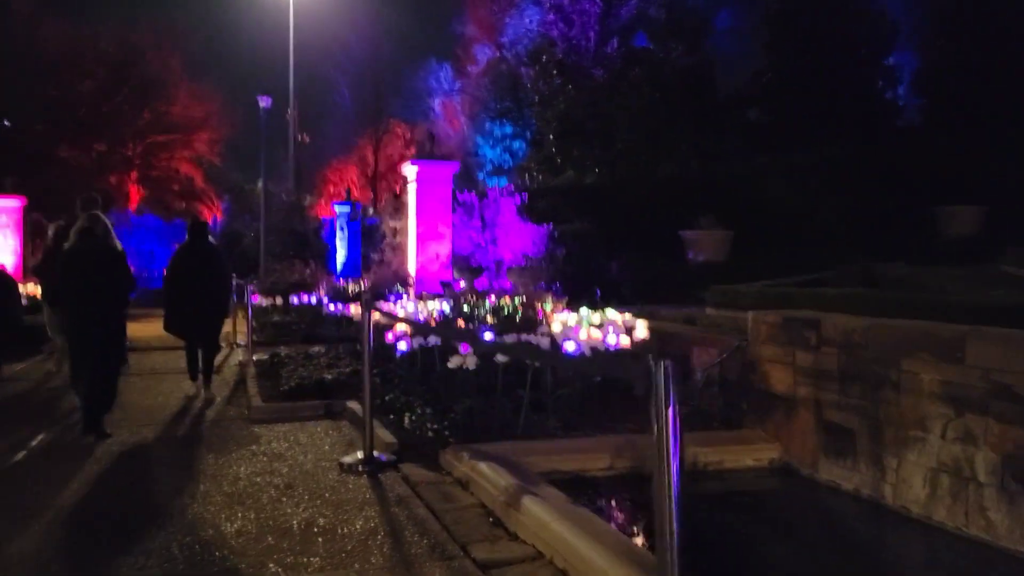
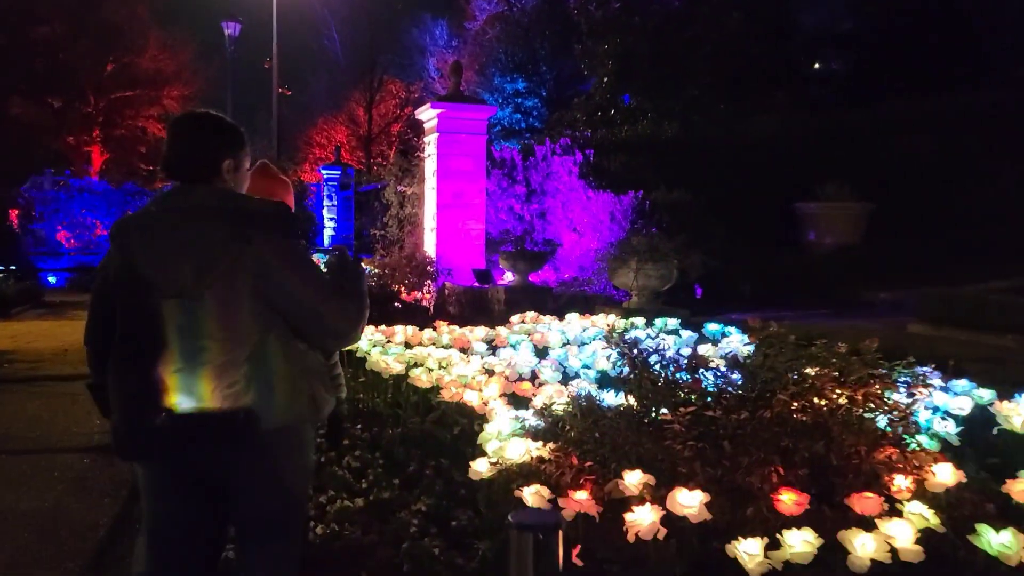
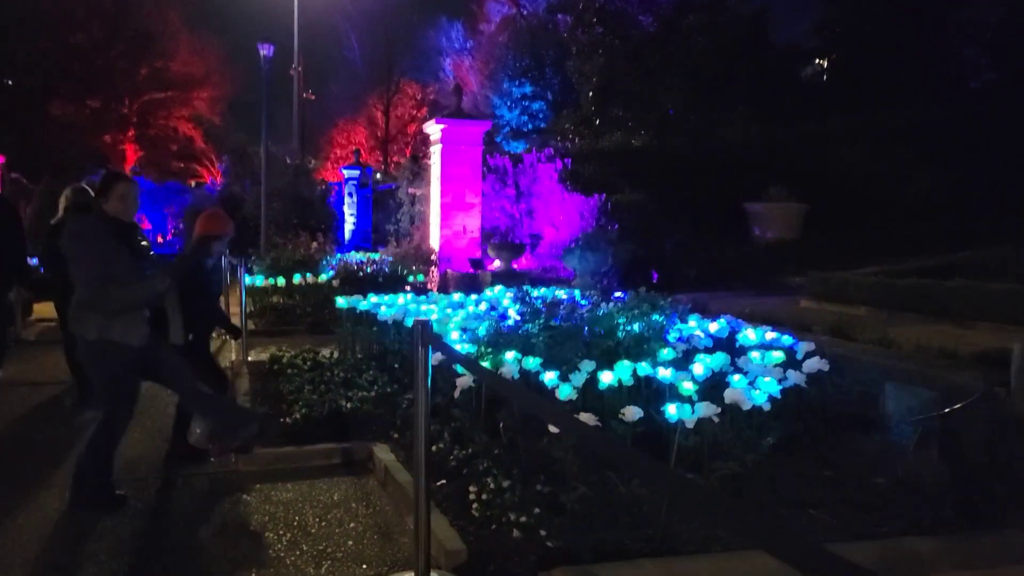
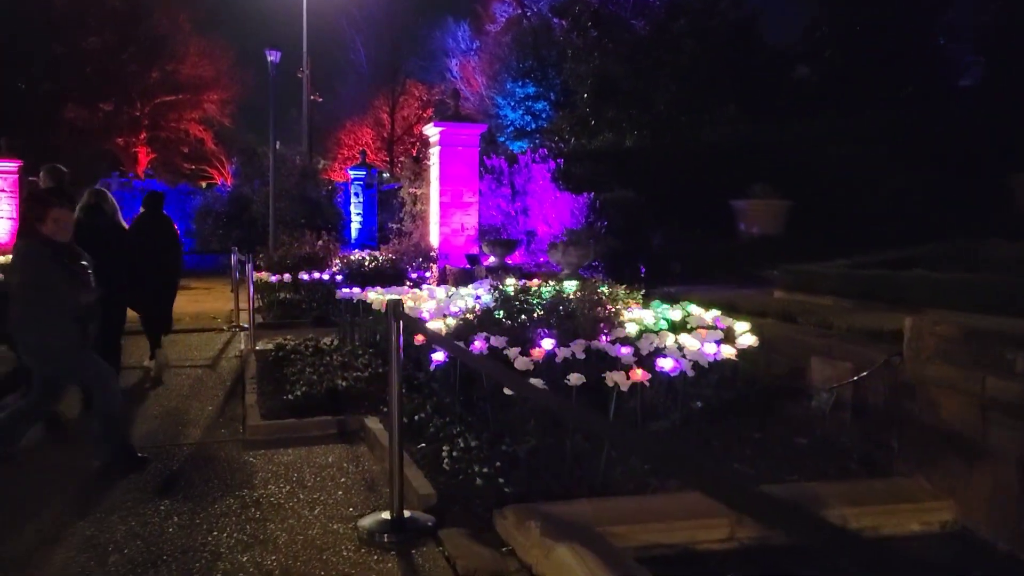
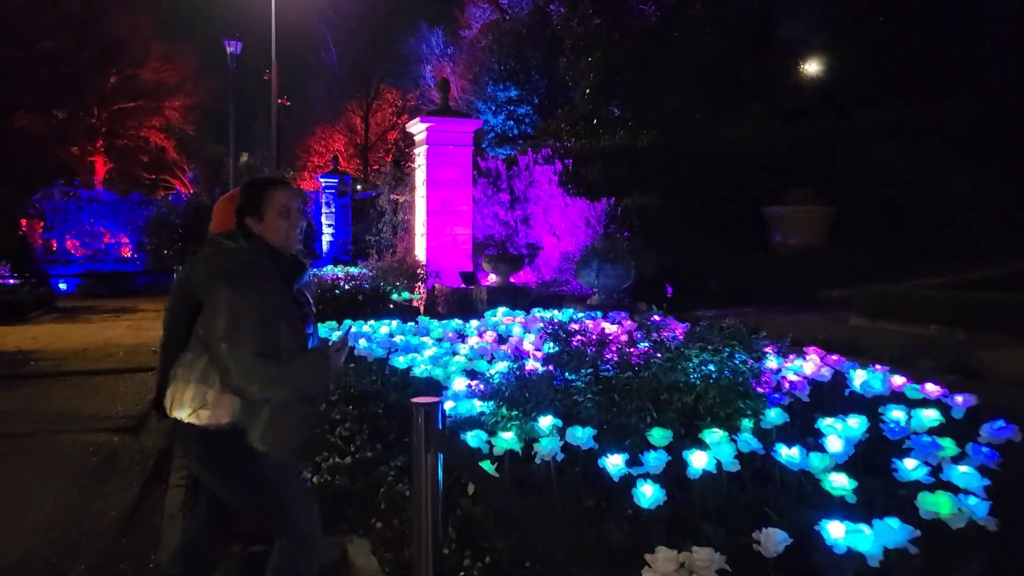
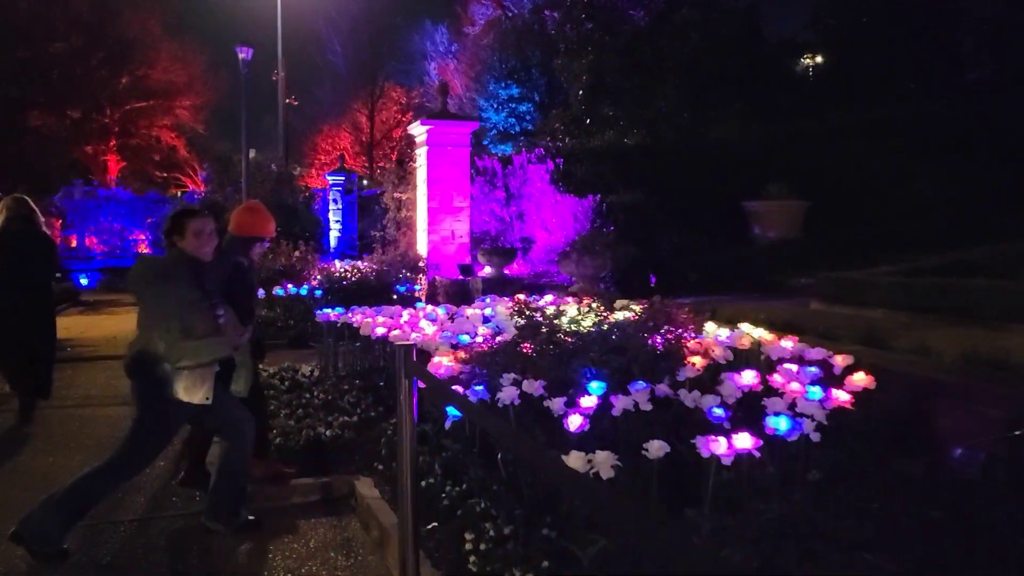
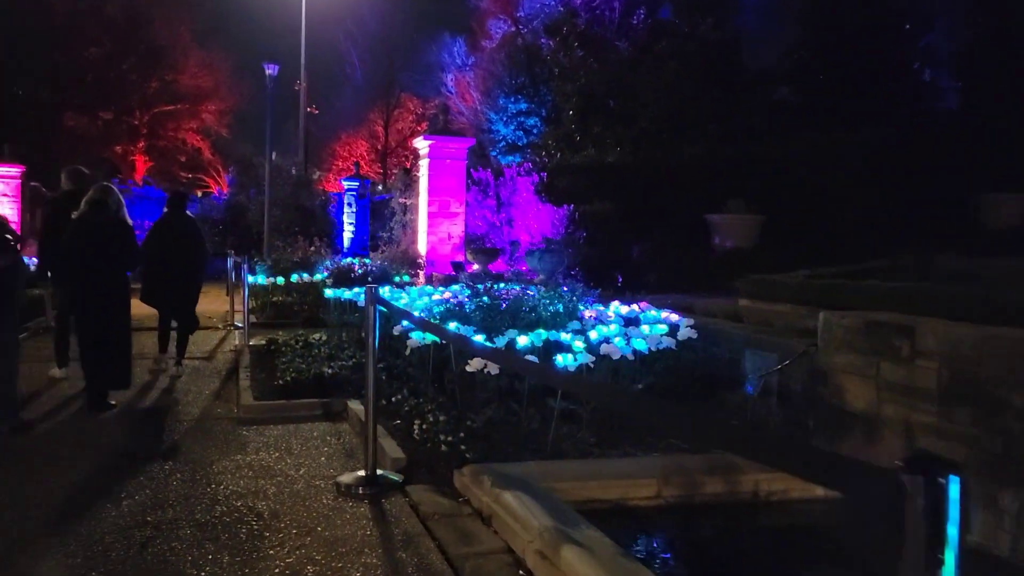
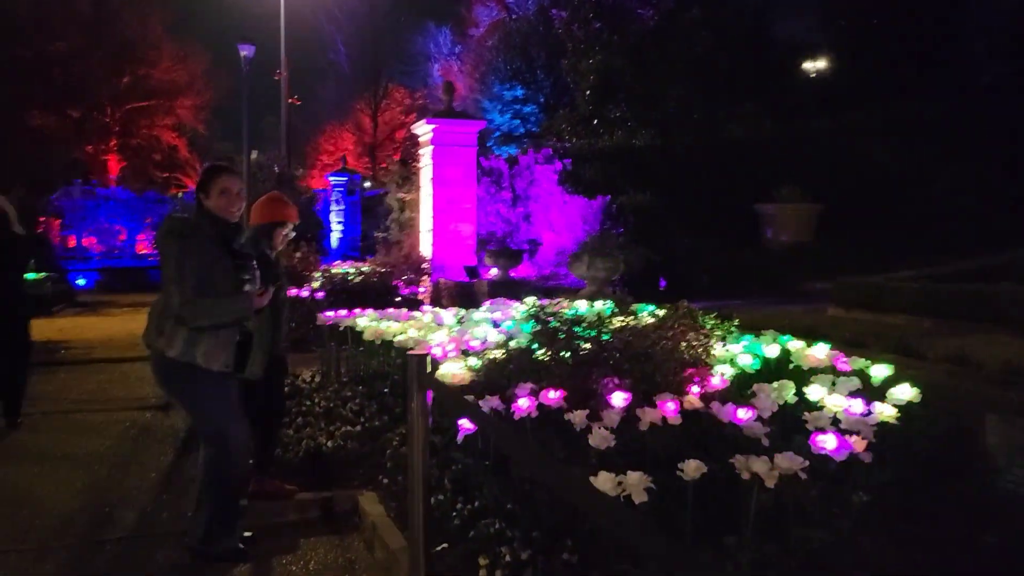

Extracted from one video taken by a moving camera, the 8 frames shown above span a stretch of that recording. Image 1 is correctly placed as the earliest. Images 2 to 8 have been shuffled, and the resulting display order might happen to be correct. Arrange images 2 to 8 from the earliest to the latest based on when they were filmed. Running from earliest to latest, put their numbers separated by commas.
7, 4, 3, 6, 8, 5, 2
